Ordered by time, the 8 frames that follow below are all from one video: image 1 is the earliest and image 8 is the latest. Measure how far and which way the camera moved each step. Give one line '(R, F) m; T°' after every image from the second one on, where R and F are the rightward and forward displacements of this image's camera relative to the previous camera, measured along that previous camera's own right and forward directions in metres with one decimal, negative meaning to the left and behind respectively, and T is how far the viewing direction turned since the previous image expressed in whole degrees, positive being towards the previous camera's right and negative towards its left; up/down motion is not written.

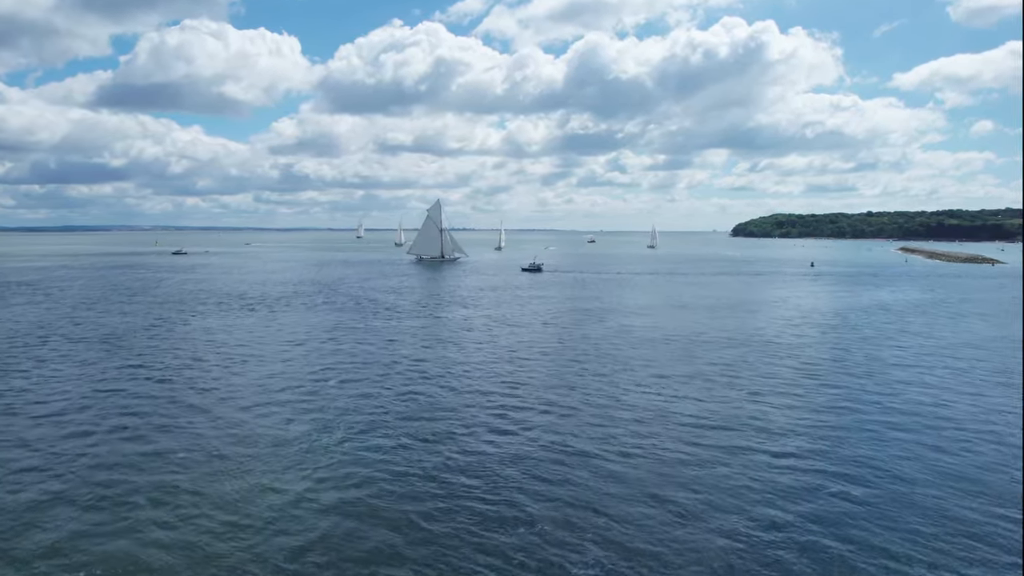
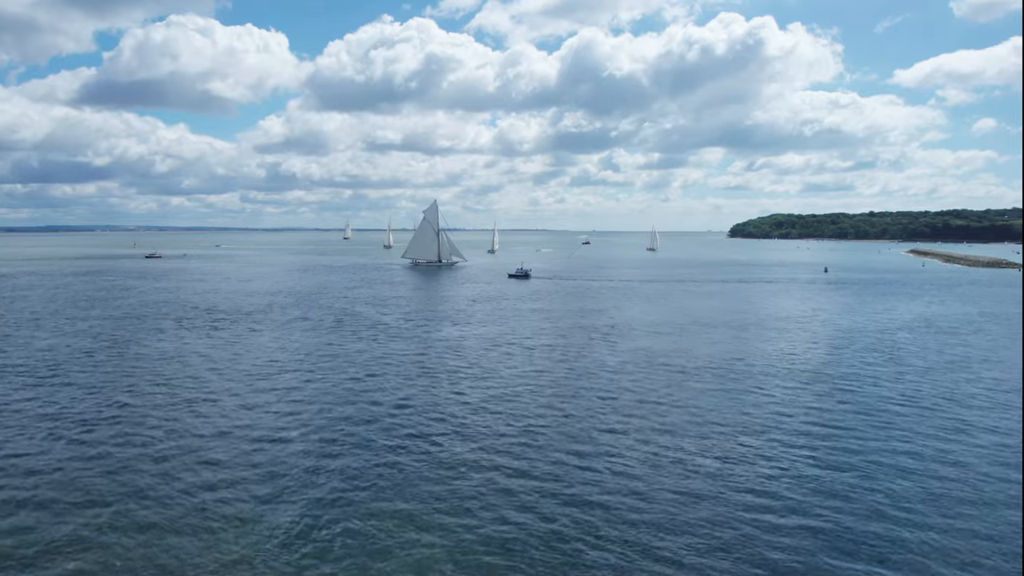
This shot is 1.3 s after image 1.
(-1.2, +9.7) m; +1°
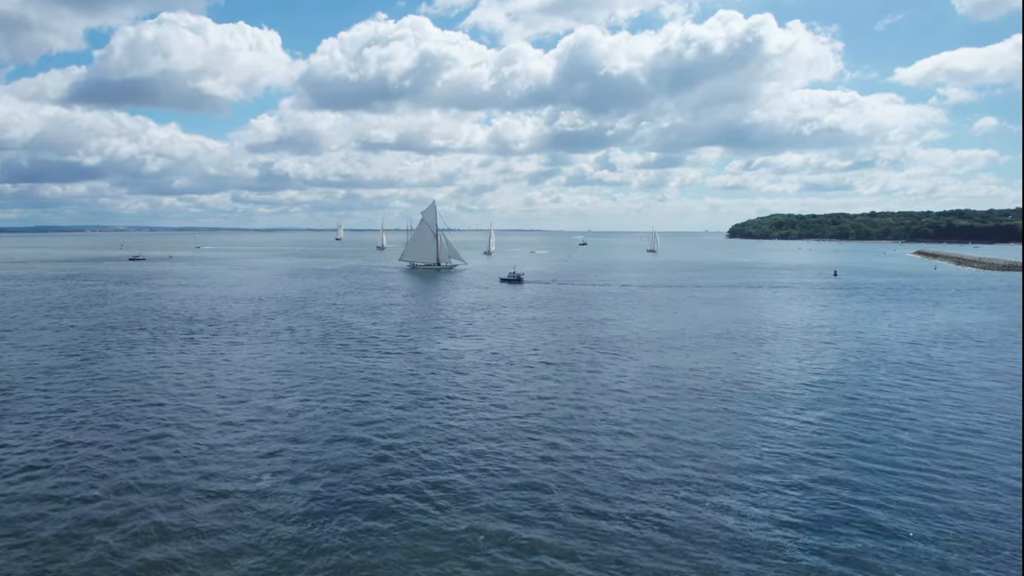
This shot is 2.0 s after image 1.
(-0.7, +5.6) m; 0°
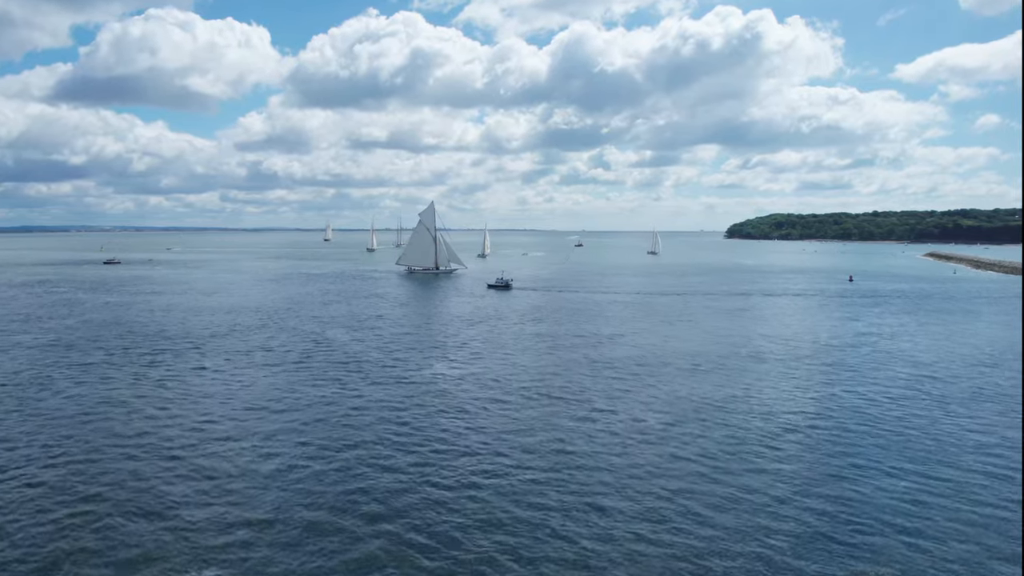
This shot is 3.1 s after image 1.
(-1.1, +8.3) m; +1°
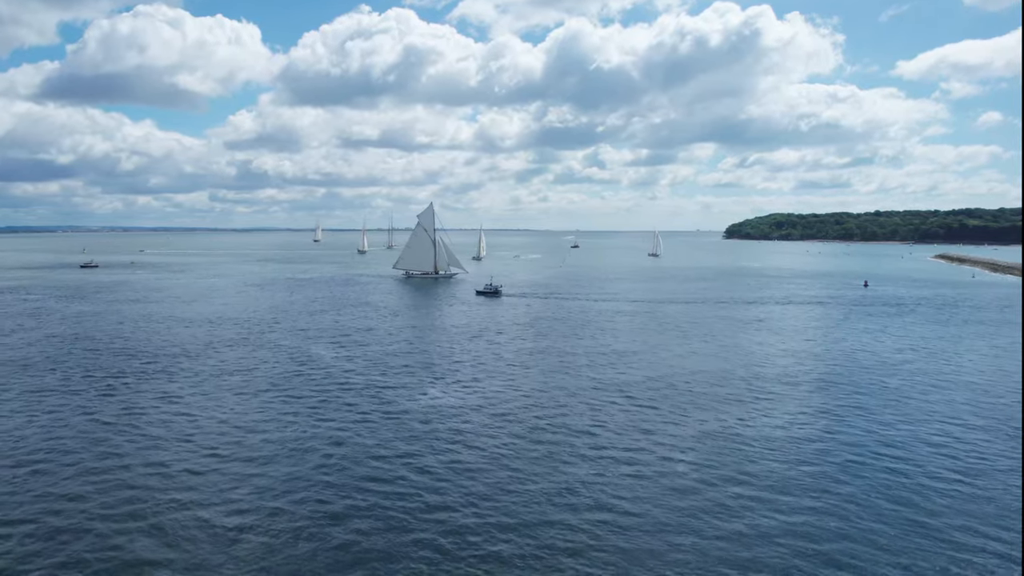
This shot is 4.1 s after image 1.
(-1.0, +7.0) m; +1°
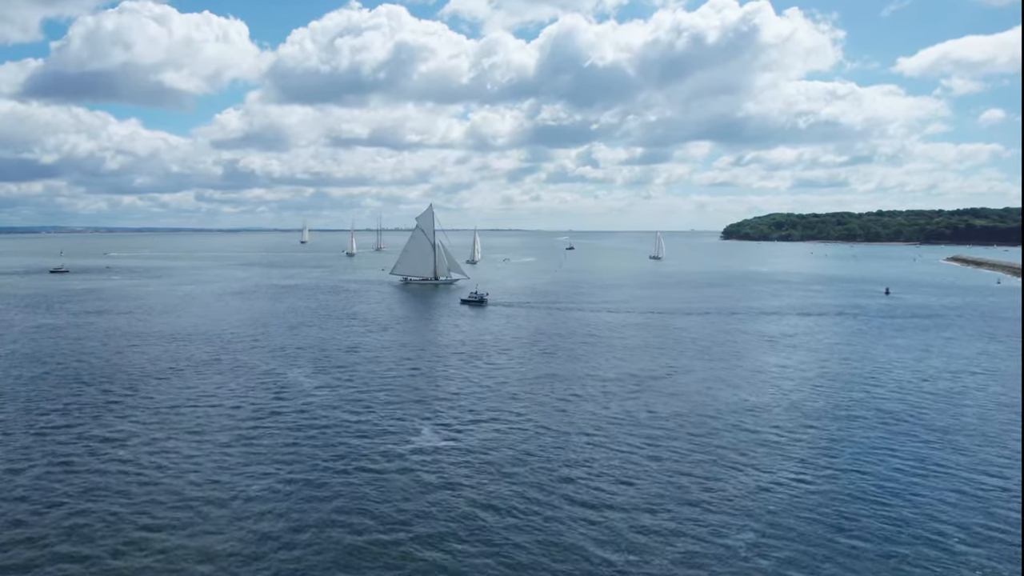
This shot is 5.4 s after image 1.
(-1.2, +8.4) m; +1°
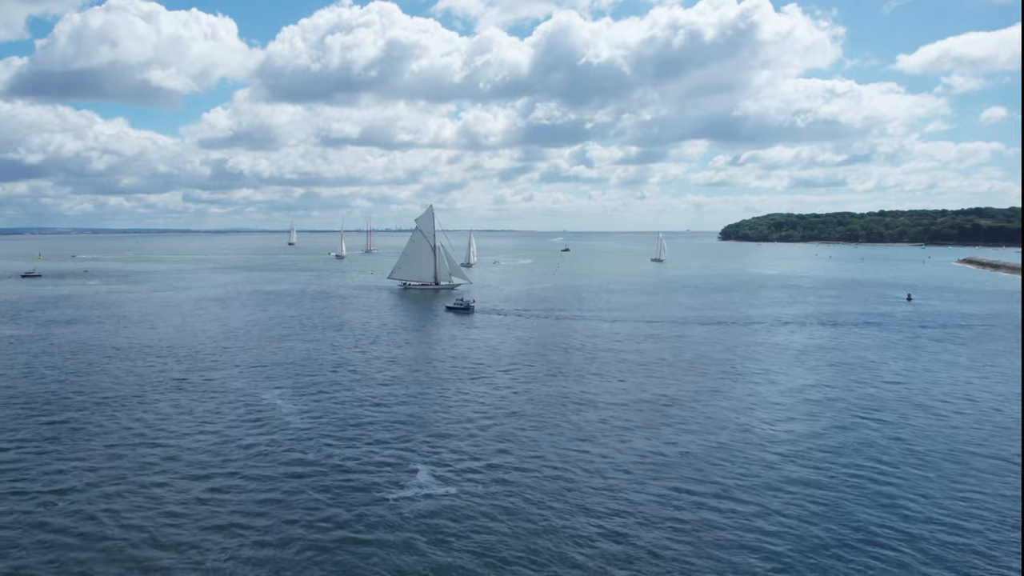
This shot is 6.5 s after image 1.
(-1.2, +7.3) m; +1°
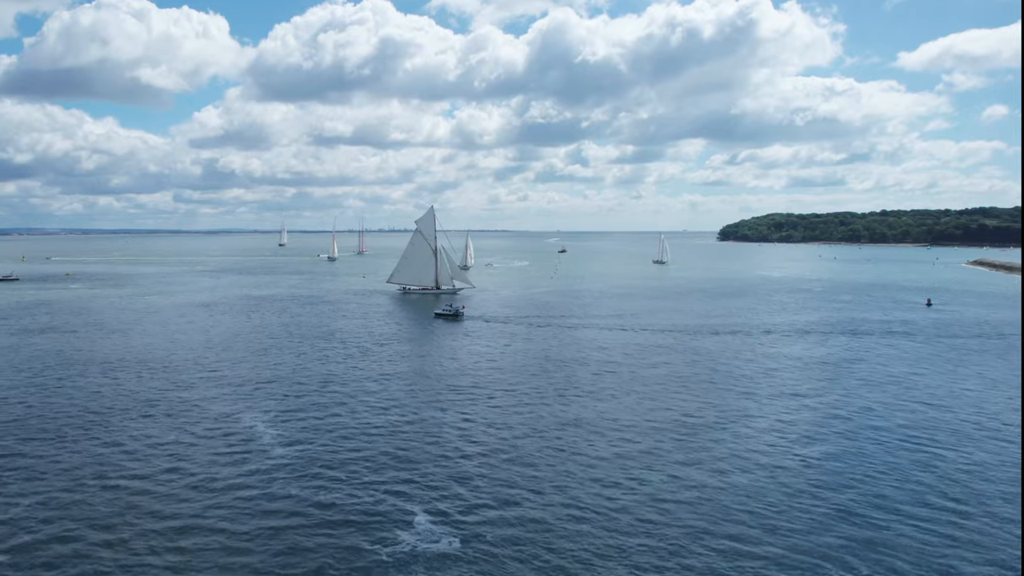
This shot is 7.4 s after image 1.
(-1.0, +5.5) m; +1°
